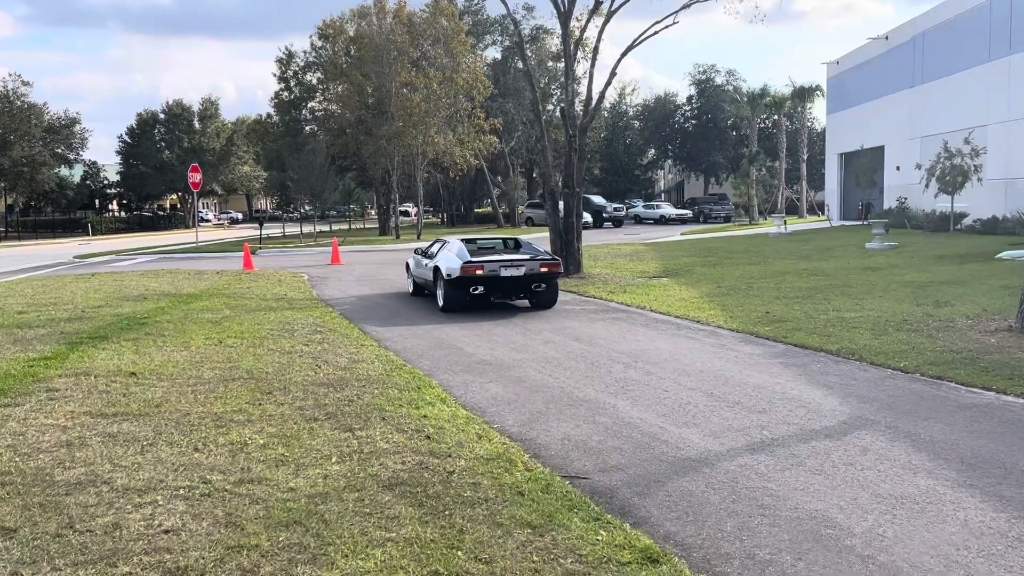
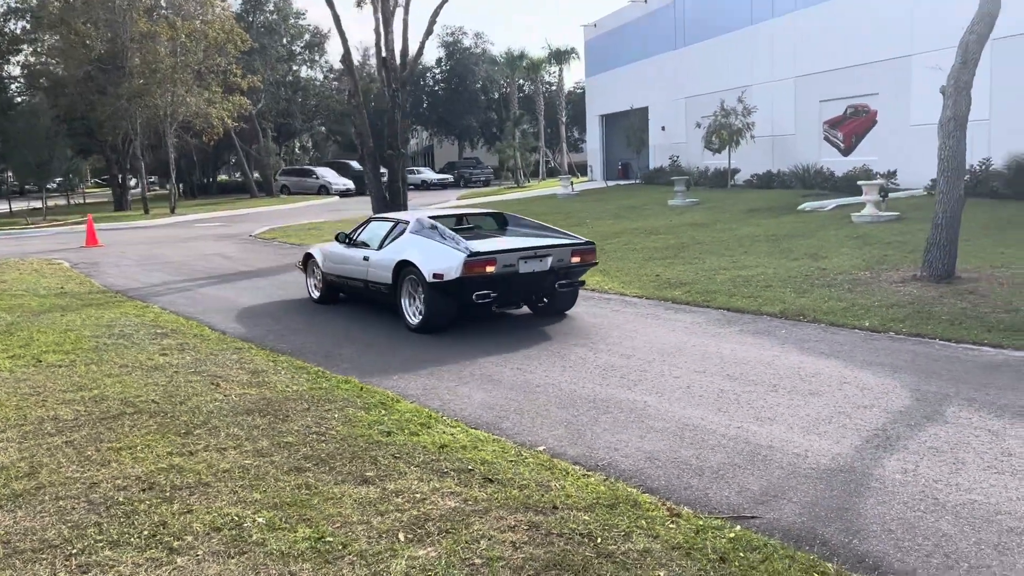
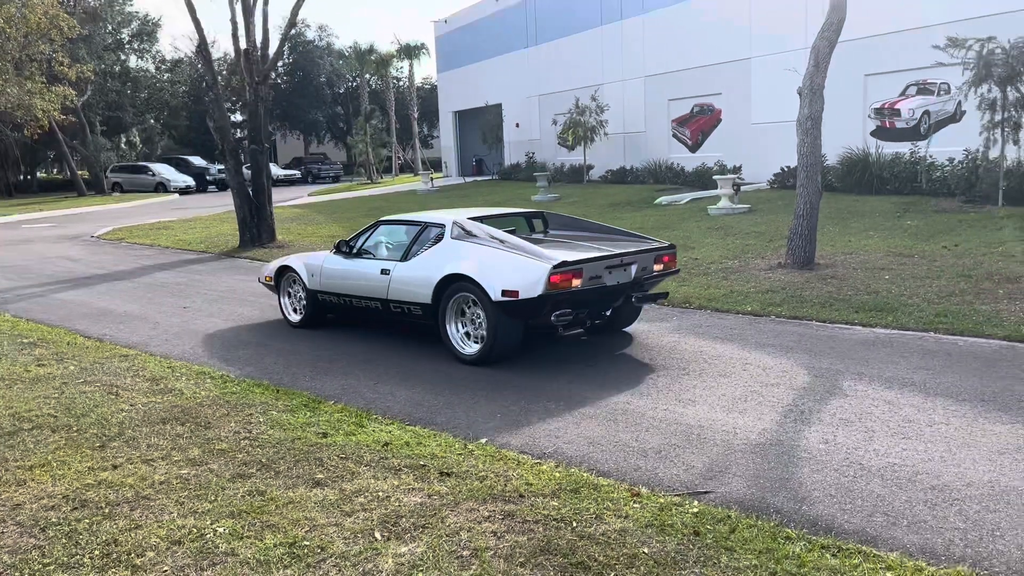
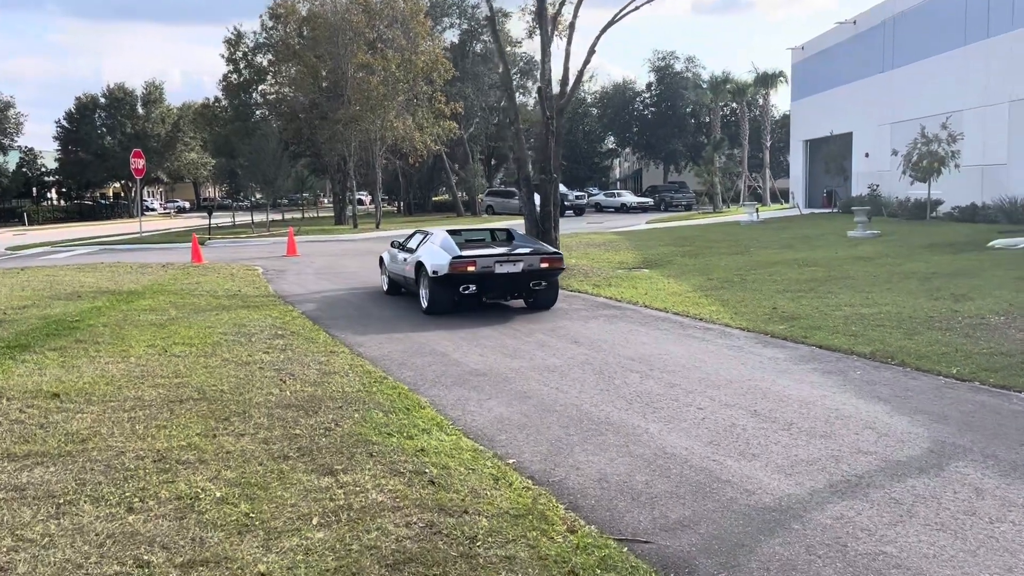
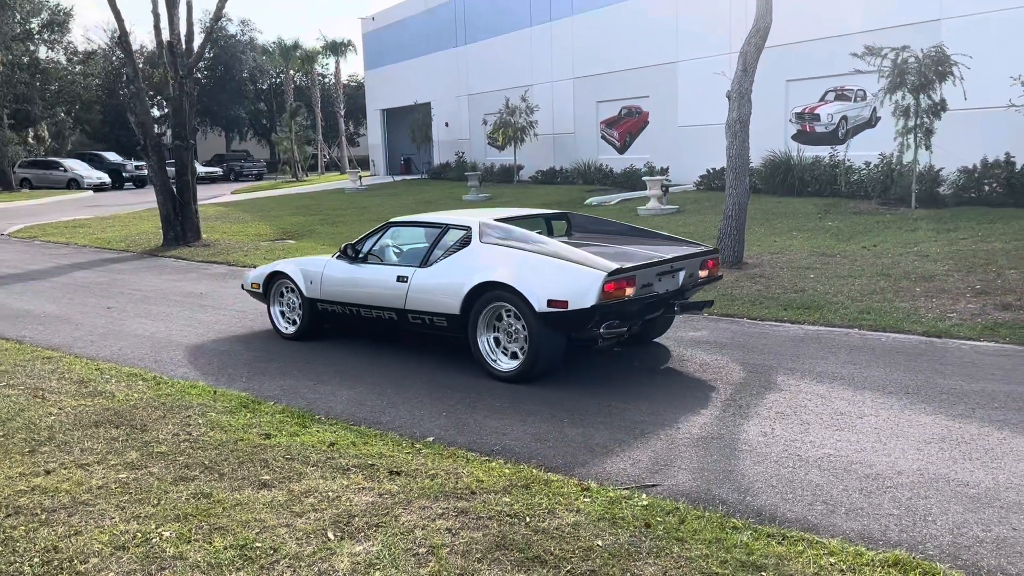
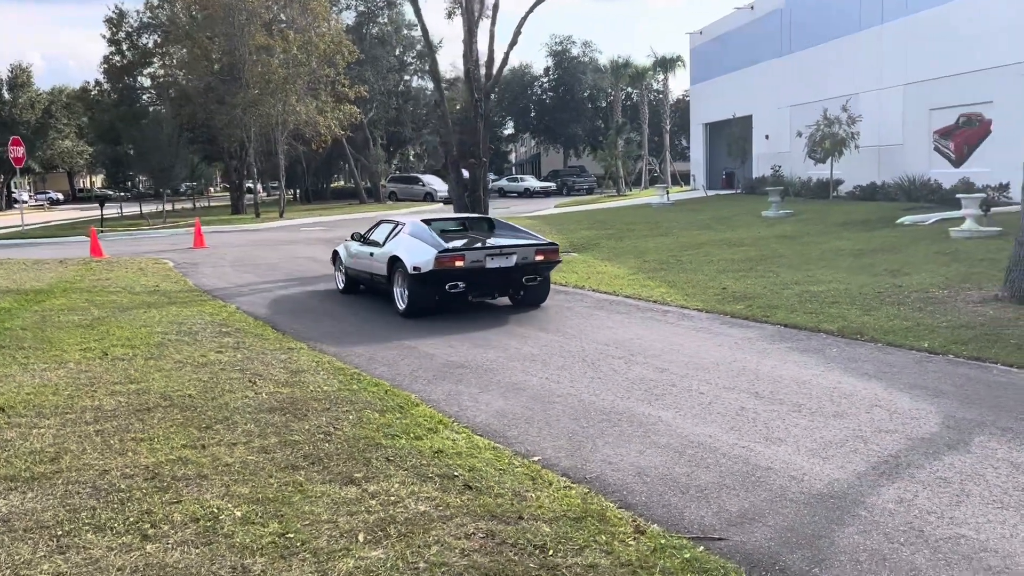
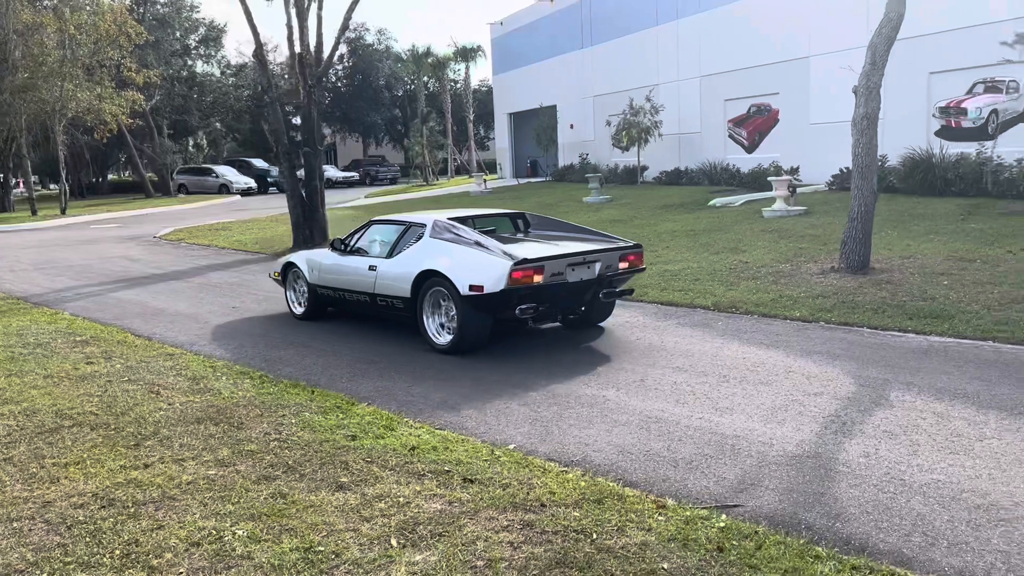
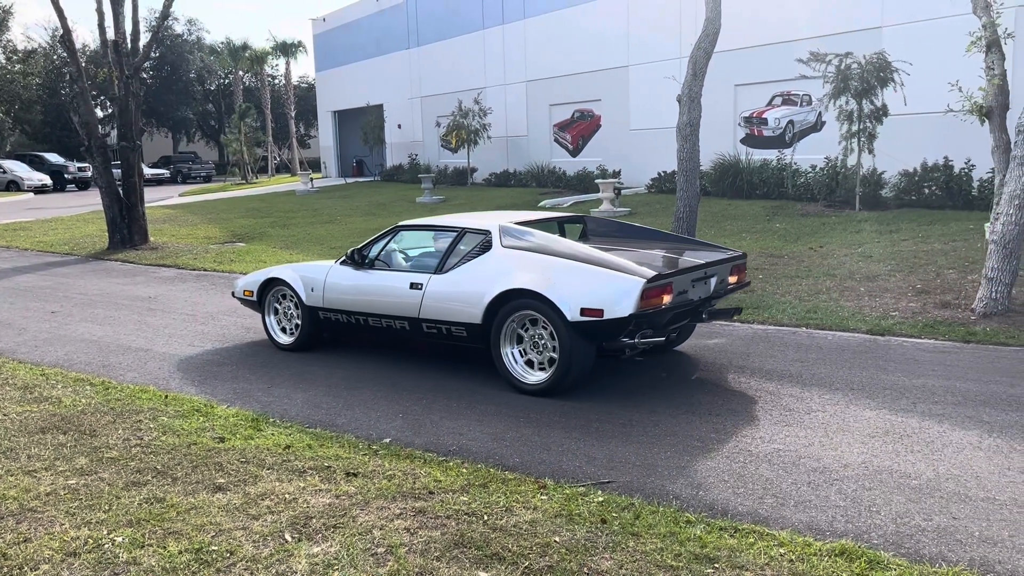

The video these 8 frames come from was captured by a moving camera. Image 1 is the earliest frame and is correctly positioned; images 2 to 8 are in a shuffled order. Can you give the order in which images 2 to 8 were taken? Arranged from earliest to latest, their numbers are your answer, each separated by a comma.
4, 6, 2, 7, 3, 5, 8
